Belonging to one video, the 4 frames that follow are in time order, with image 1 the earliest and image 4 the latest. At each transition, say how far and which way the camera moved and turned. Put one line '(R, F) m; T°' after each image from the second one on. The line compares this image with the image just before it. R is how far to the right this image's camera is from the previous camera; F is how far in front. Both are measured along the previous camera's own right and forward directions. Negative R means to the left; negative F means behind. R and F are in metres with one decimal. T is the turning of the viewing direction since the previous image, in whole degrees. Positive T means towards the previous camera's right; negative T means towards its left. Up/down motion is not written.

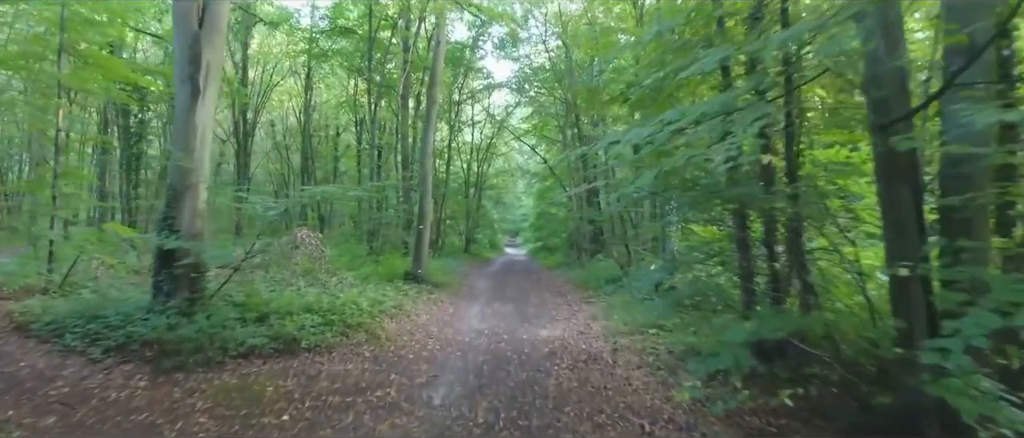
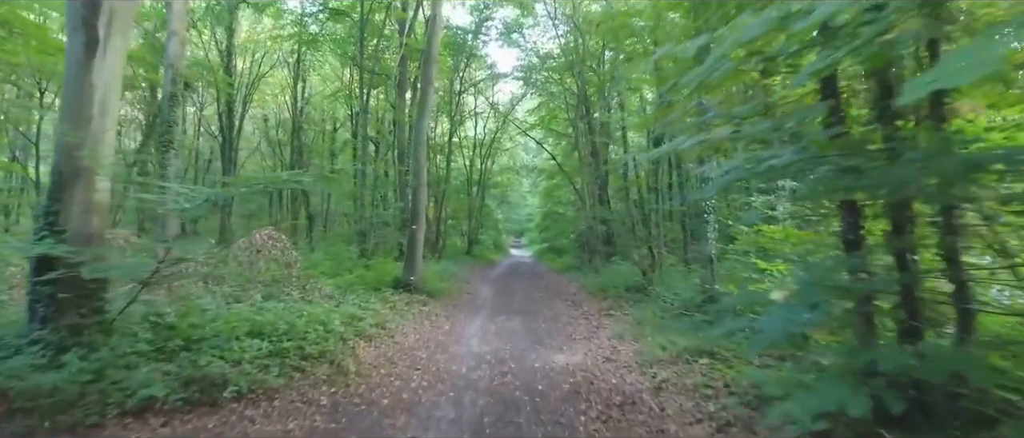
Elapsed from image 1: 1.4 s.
(-0.1, +2.3) m; 0°
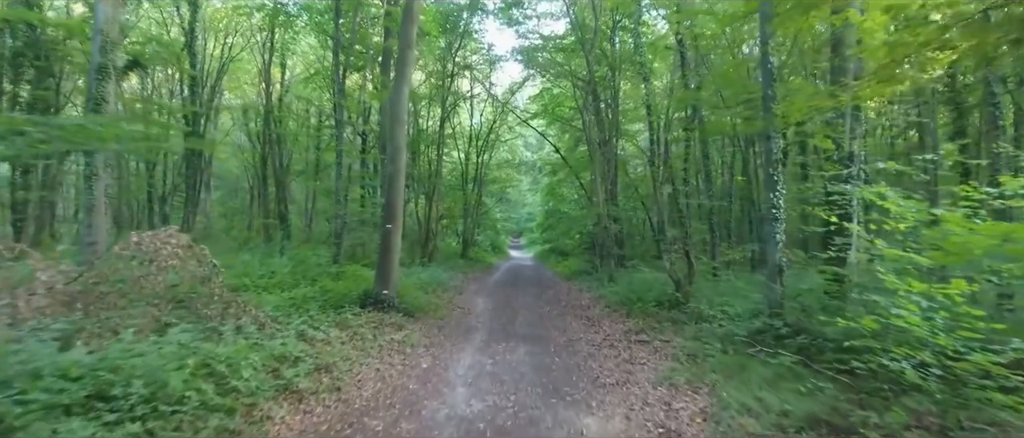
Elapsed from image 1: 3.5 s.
(-0.1, +3.1) m; 0°
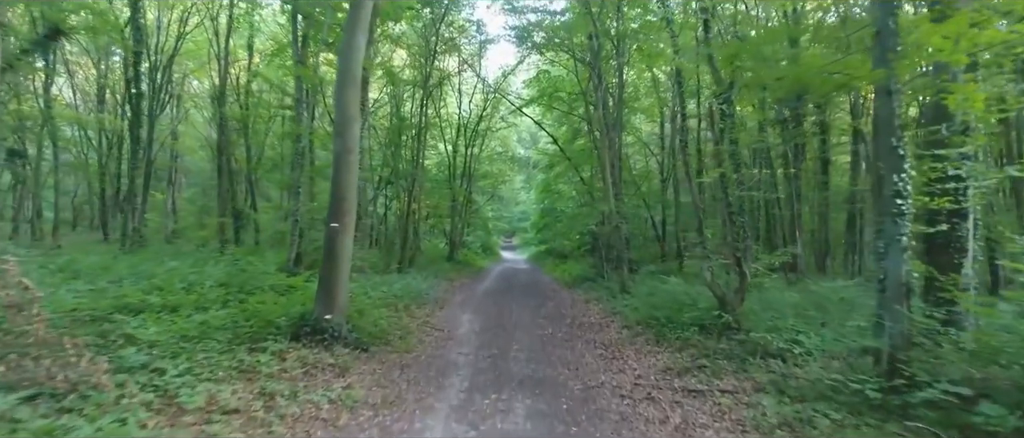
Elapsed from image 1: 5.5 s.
(0.0, +3.1) m; +1°
